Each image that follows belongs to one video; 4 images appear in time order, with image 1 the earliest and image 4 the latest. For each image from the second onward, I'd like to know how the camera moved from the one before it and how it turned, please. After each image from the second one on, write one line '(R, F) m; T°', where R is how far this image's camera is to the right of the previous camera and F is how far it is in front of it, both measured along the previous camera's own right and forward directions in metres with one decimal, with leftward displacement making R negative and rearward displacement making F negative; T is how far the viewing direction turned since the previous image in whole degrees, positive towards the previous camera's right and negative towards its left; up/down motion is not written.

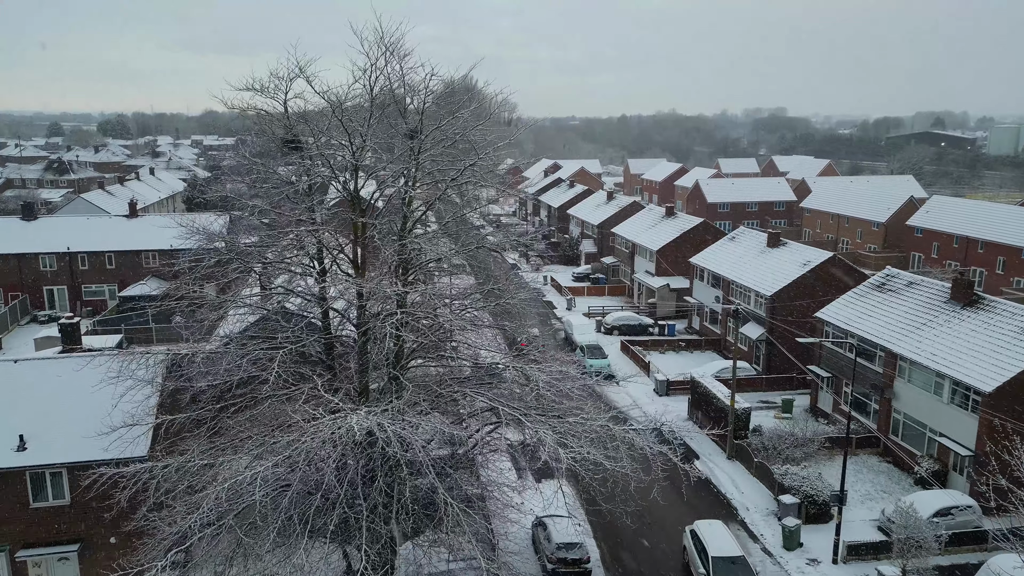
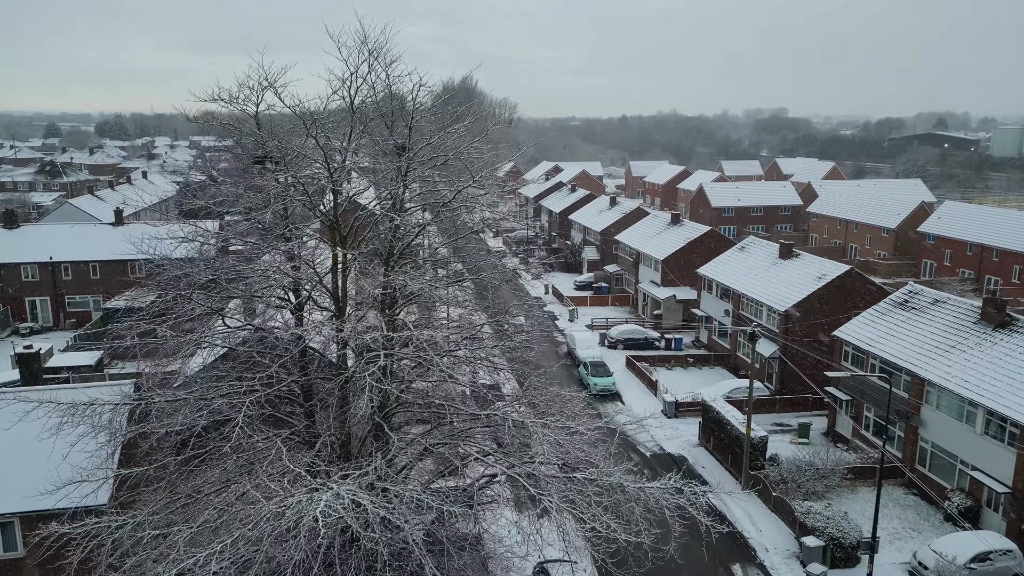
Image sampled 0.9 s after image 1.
(0.0, +1.1) m; 0°
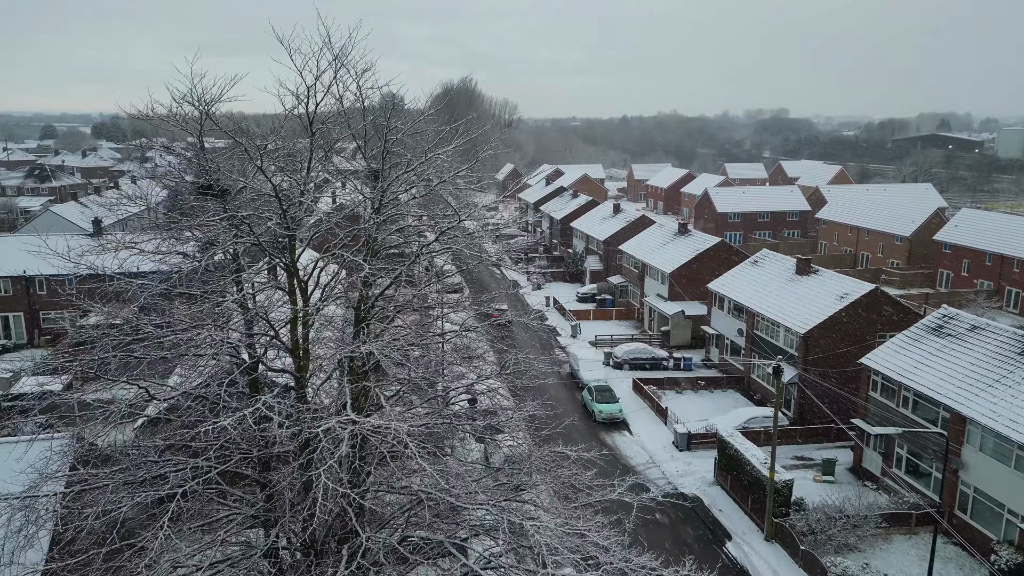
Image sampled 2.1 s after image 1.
(0.0, +1.5) m; 0°
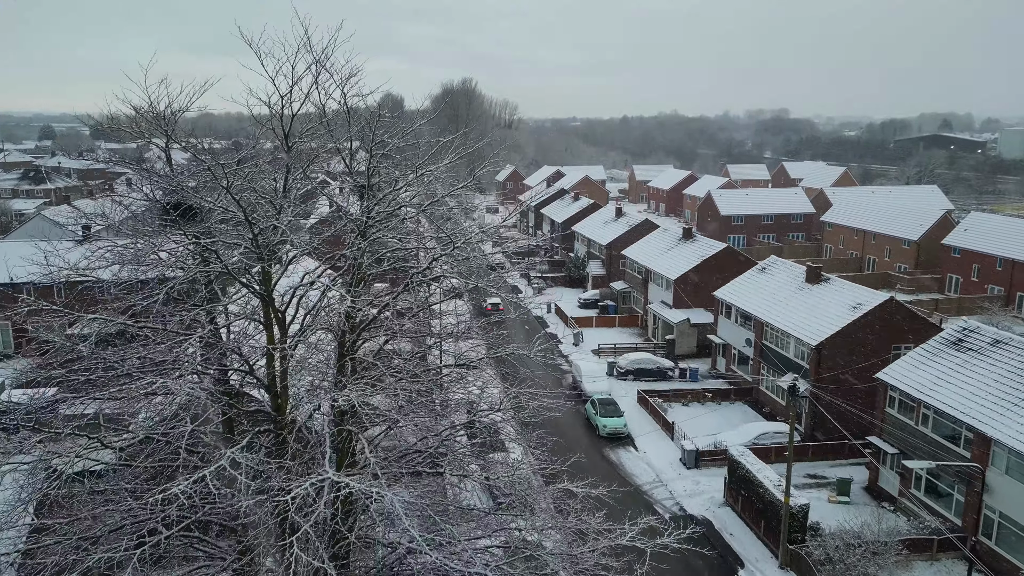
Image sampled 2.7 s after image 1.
(0.0, +0.7) m; 0°
